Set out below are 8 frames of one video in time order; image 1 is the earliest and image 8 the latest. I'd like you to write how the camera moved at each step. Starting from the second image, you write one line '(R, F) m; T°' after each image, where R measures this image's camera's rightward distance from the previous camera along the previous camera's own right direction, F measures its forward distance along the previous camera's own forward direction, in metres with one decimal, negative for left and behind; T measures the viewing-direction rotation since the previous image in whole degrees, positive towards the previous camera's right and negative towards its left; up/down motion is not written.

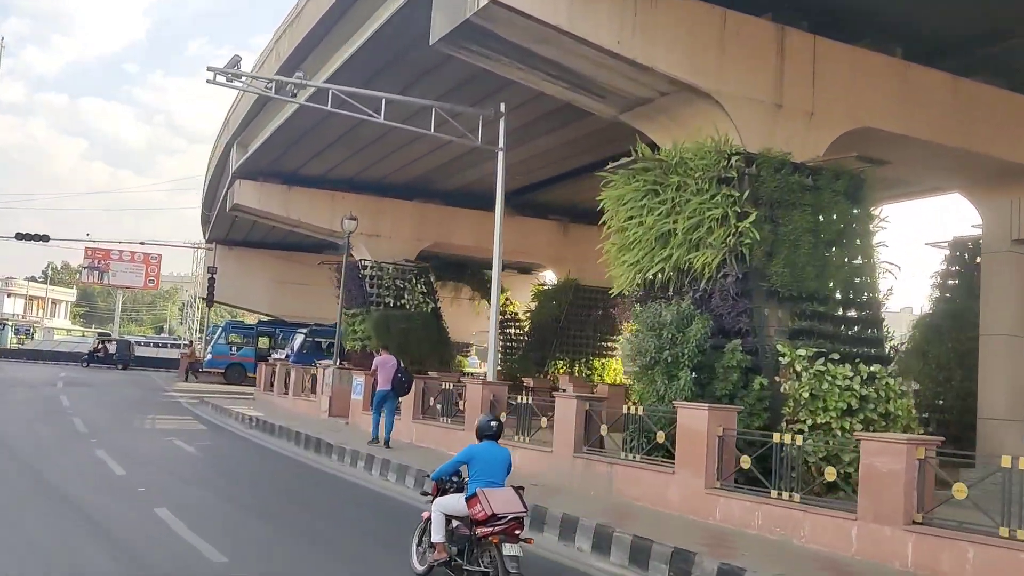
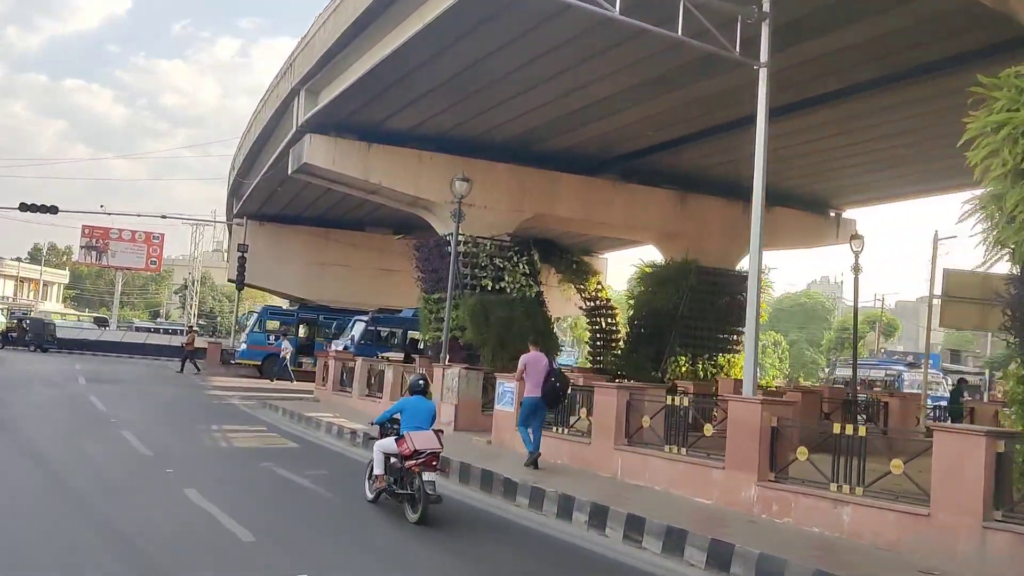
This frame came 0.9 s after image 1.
(-3.1, +3.9) m; +1°
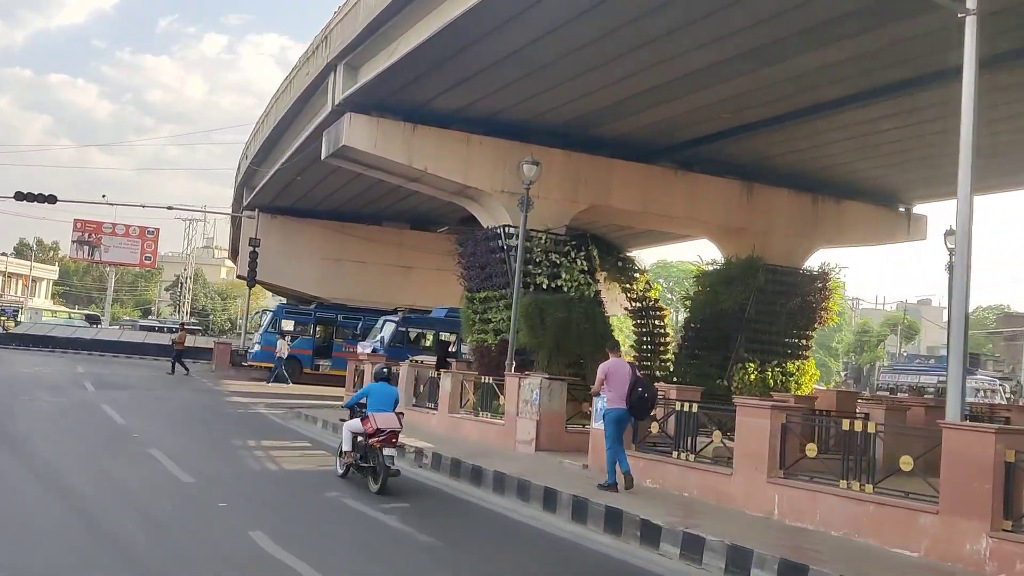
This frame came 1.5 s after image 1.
(-1.4, +1.8) m; +1°
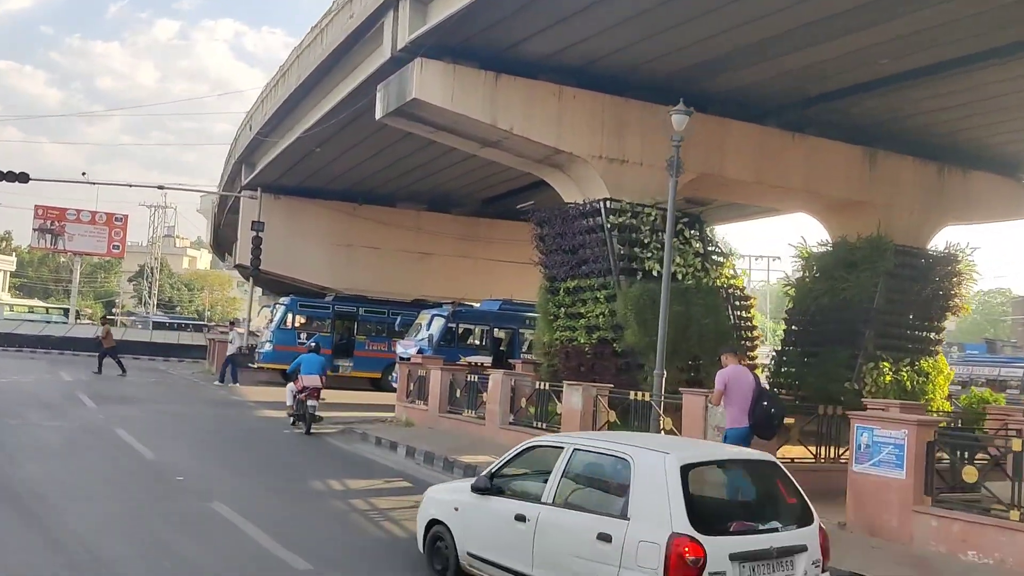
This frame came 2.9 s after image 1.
(-2.4, +3.2) m; +3°
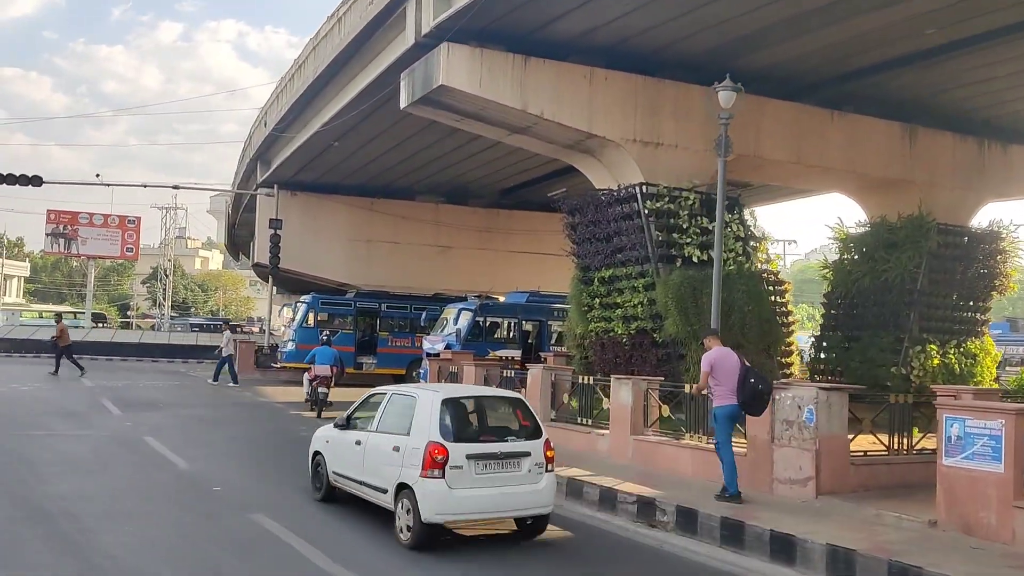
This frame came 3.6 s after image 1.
(-0.4, +0.5) m; -1°
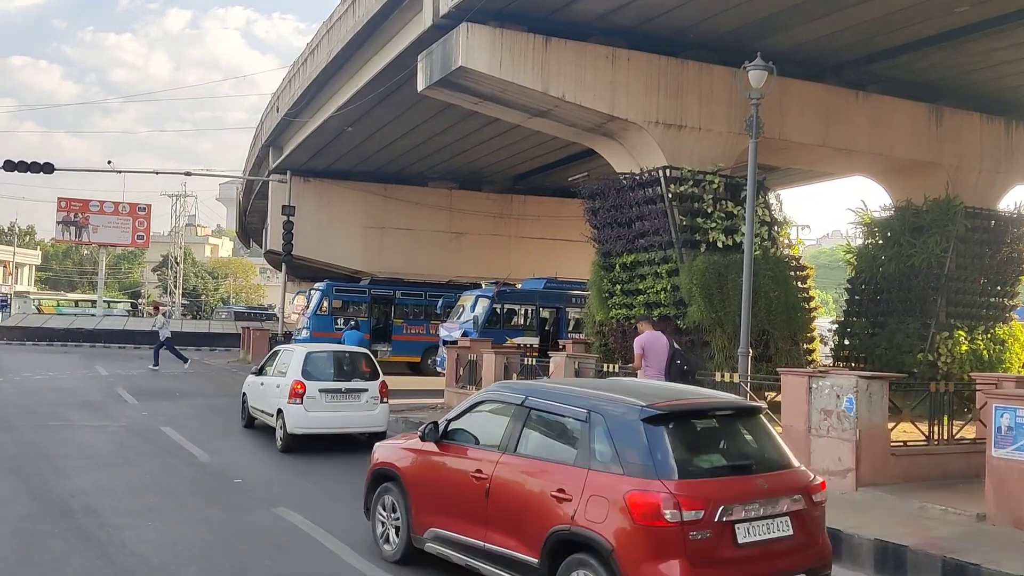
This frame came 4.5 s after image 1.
(-0.2, +0.2) m; -1°
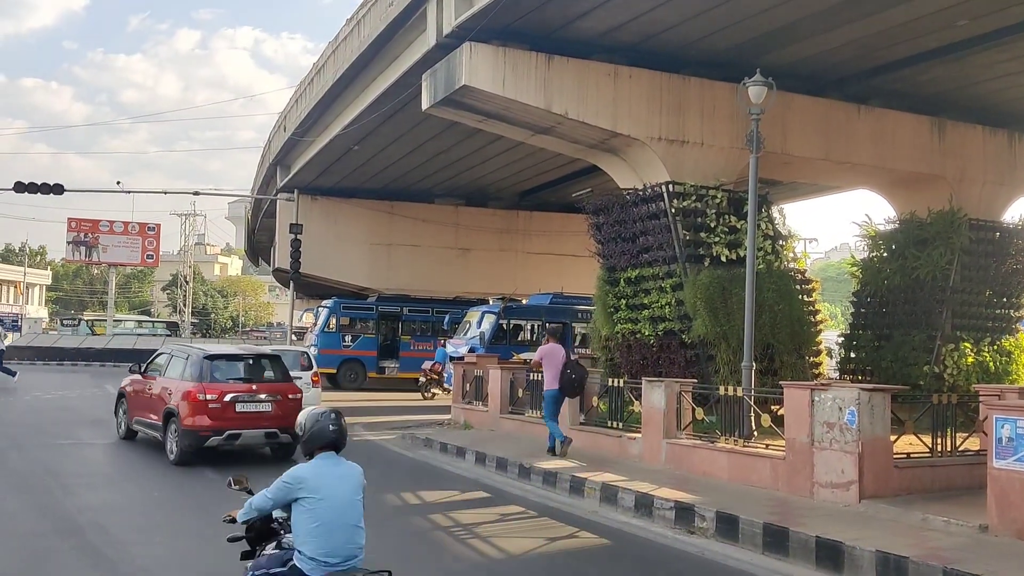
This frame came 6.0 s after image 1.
(0.0, -0.1) m; -1°
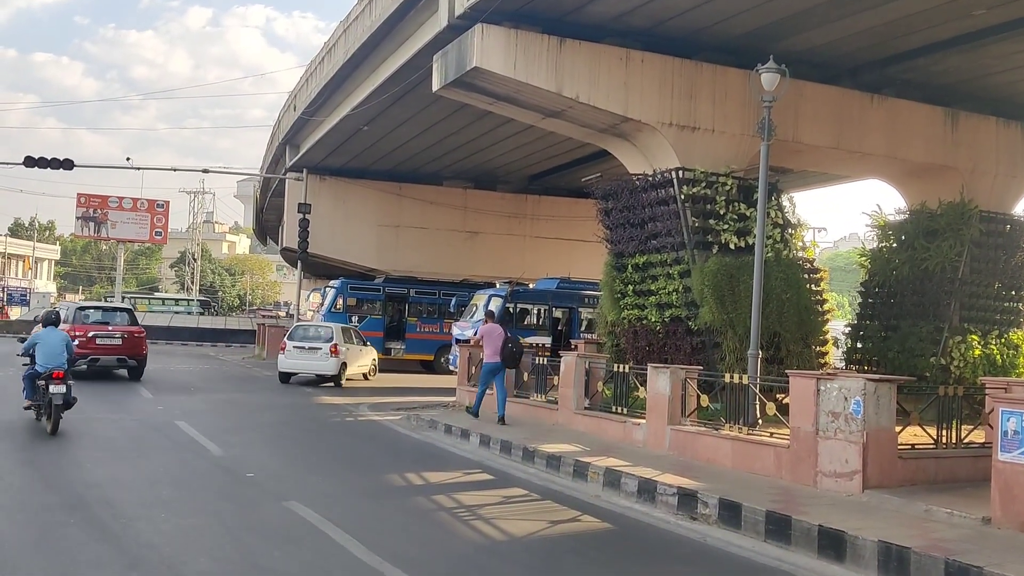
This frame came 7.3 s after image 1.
(0.0, 0.0) m; 0°
